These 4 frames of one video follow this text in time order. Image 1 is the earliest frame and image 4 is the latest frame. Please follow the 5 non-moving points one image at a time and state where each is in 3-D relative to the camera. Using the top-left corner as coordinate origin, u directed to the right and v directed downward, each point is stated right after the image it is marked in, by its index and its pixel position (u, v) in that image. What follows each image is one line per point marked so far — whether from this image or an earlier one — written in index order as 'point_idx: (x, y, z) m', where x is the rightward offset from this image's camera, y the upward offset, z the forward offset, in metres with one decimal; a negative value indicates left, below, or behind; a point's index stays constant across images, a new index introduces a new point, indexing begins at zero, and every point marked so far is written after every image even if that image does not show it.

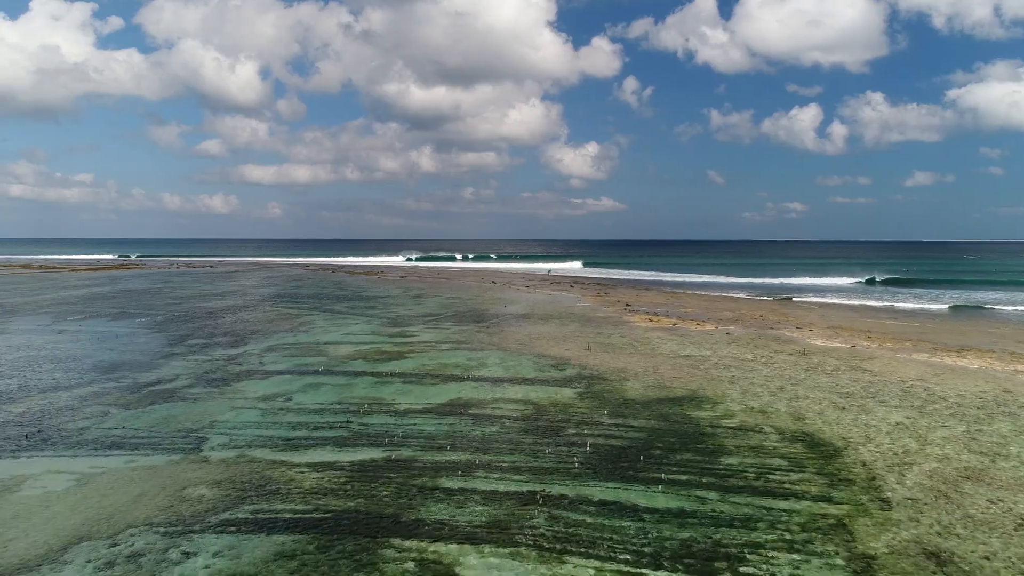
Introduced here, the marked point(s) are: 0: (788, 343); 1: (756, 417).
0: (+5.4, -1.1, +15.6) m
1: (+2.8, -1.5, +9.2) m
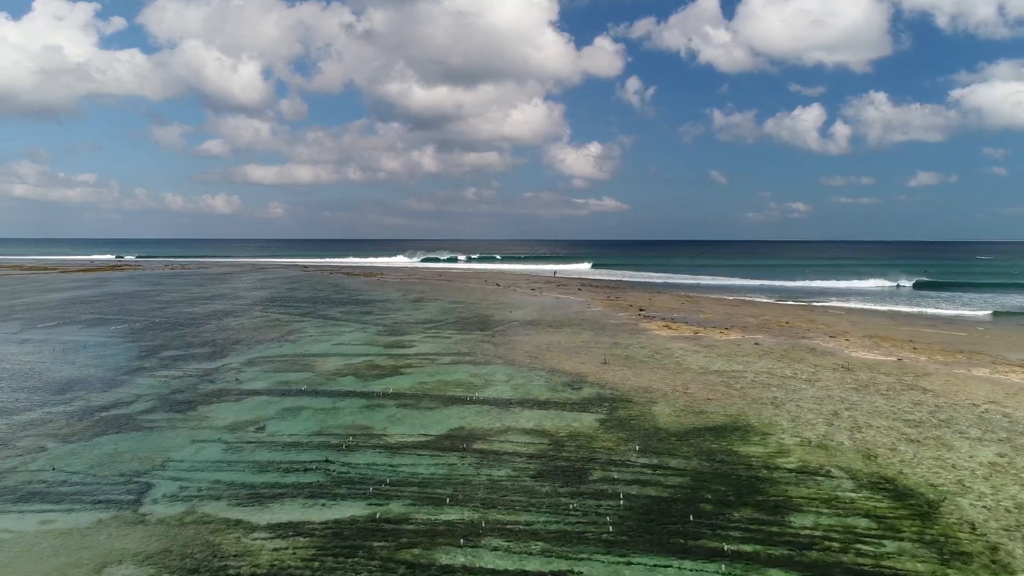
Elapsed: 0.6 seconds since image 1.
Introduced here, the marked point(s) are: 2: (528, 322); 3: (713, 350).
0: (+5.6, -1.2, +14.1) m
1: (+2.9, -1.6, +7.7) m
2: (+0.4, -0.8, +19.7) m
3: (+3.8, -1.2, +14.9) m
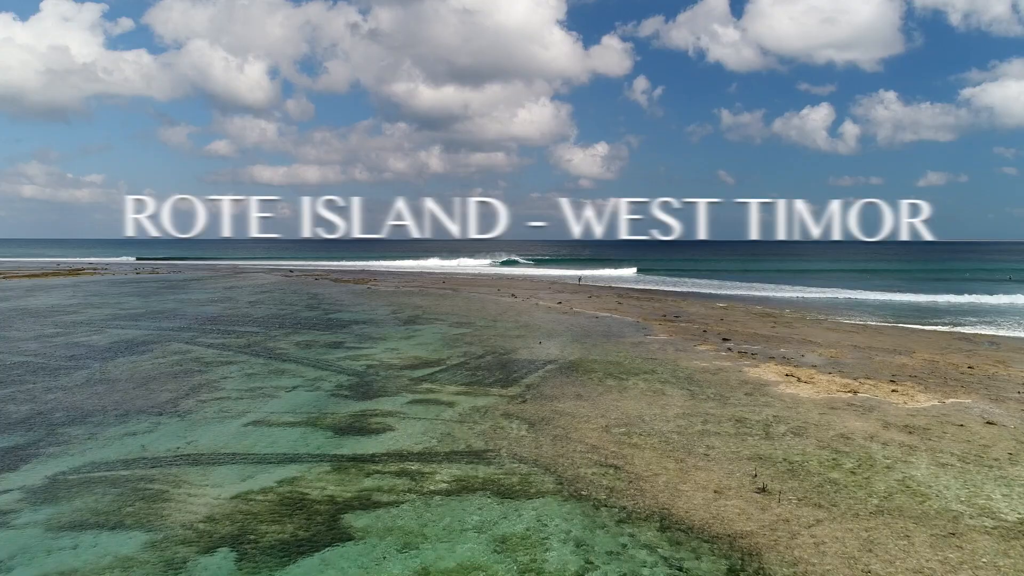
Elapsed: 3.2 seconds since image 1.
0: (+6.1, -1.6, +7.3) m
1: (+3.4, -2.0, +0.9) m
2: (+1.0, -1.3, +13.0) m
3: (+4.3, -1.6, +8.2) m
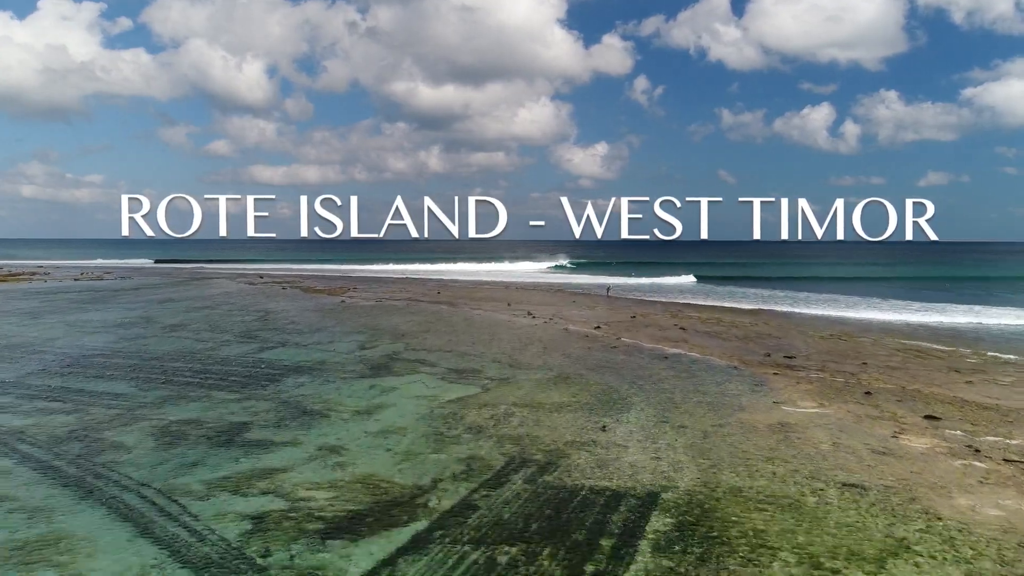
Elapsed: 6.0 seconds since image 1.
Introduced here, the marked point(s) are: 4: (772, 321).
0: (+6.6, -2.1, +0.2) m
1: (+3.9, -2.5, -6.2) m
2: (+1.4, -1.7, +5.9) m
3: (+4.8, -2.0, +1.0) m
4: (+6.5, -0.7, +19.8) m
